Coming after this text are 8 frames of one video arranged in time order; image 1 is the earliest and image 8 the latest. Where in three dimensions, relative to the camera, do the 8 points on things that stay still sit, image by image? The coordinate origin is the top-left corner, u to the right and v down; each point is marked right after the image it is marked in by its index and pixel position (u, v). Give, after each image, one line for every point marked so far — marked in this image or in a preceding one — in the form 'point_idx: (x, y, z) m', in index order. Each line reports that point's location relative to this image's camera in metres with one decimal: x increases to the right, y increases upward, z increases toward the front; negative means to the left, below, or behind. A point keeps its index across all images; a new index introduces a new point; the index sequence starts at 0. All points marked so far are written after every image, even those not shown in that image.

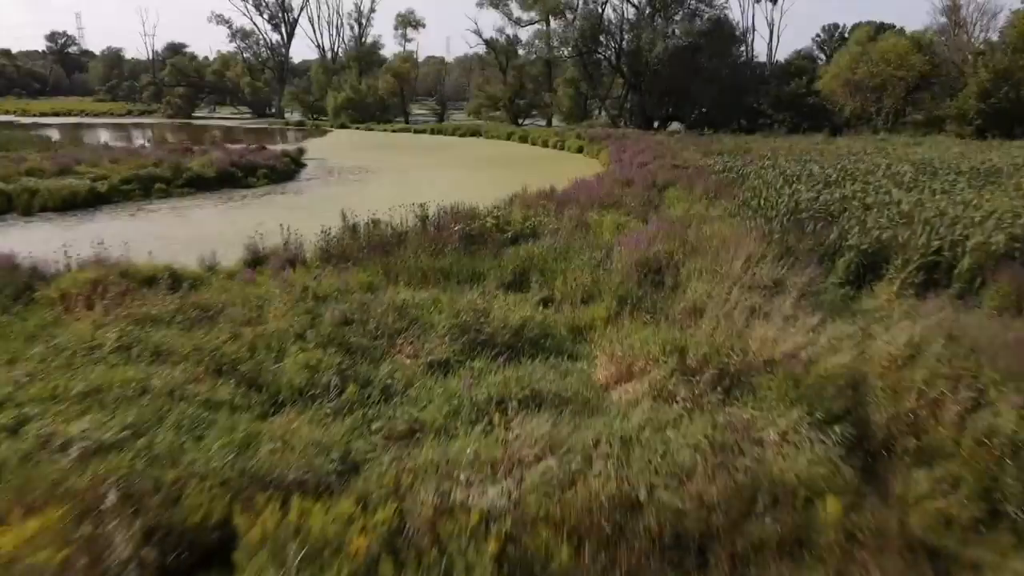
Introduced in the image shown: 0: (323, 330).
0: (-1.5, -0.3, +4.6) m
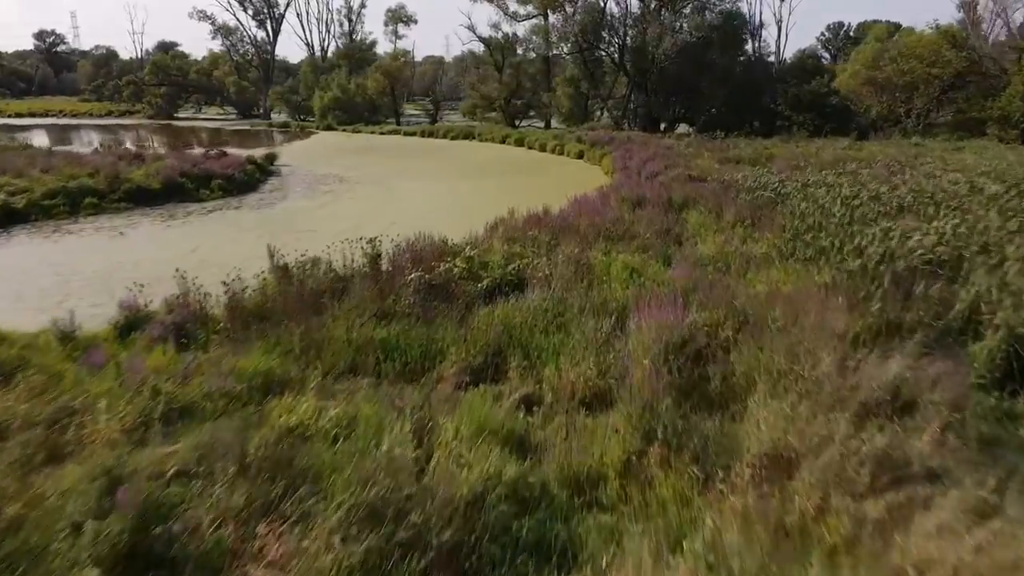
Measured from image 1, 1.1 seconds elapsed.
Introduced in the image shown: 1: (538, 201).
0: (-1.7, -1.0, +2.6) m
1: (+0.7, +2.0, +13.6) m
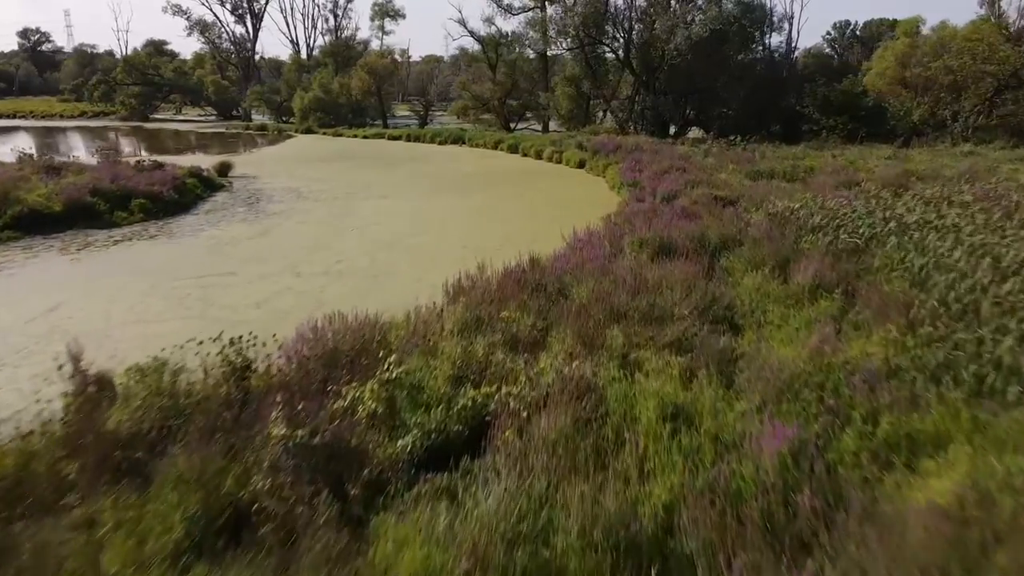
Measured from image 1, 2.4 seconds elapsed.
0: (-2.0, -1.9, 0.0) m
1: (+0.4, +1.2, +11.1) m
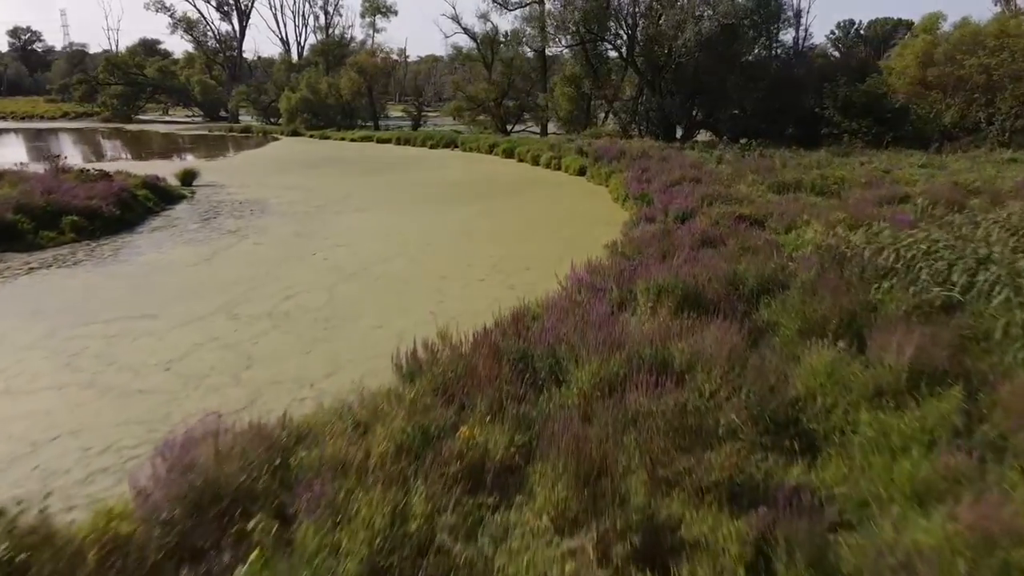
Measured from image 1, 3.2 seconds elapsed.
0: (-2.2, -2.4, -1.5) m
1: (+0.2, +0.6, +9.5) m
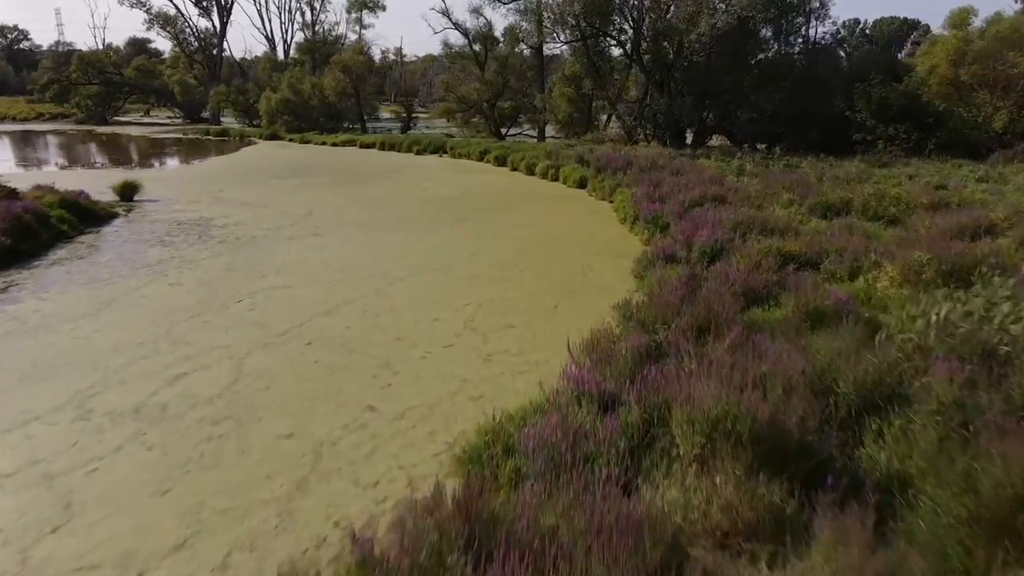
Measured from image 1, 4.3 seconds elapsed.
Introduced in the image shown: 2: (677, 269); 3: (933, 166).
0: (-2.5, -3.1, -3.5) m
1: (-0.1, -0.1, +7.5) m
2: (+1.9, +0.2, +6.7) m
3: (+9.9, +2.9, +13.4) m
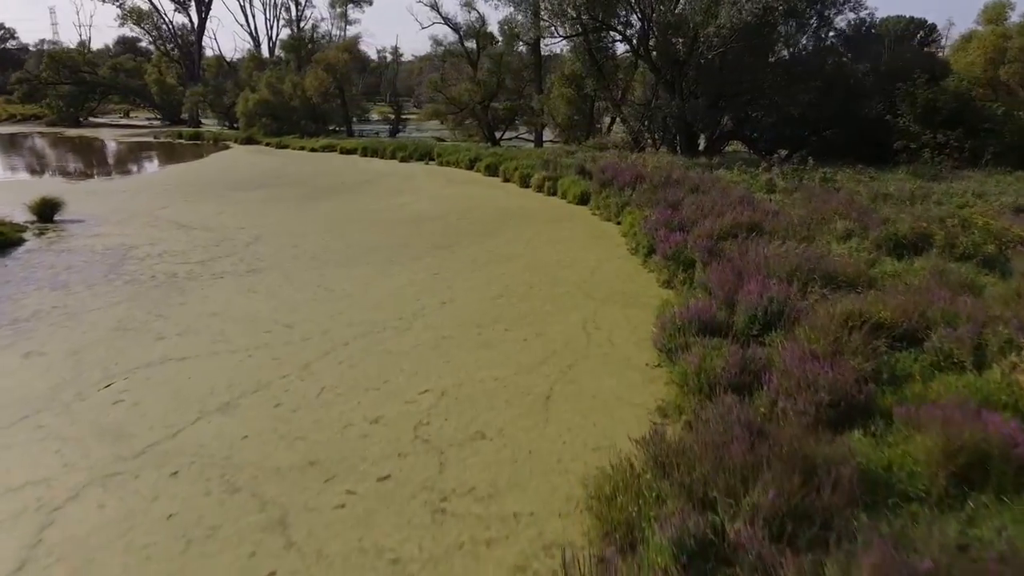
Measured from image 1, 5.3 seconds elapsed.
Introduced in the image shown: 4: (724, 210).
0: (-2.7, -3.8, -5.6) m
1: (-0.3, -0.8, +5.4) m
2: (+1.7, -0.5, +4.7) m
3: (+9.7, +2.1, +11.3) m
4: (+3.3, +1.2, +9.1) m
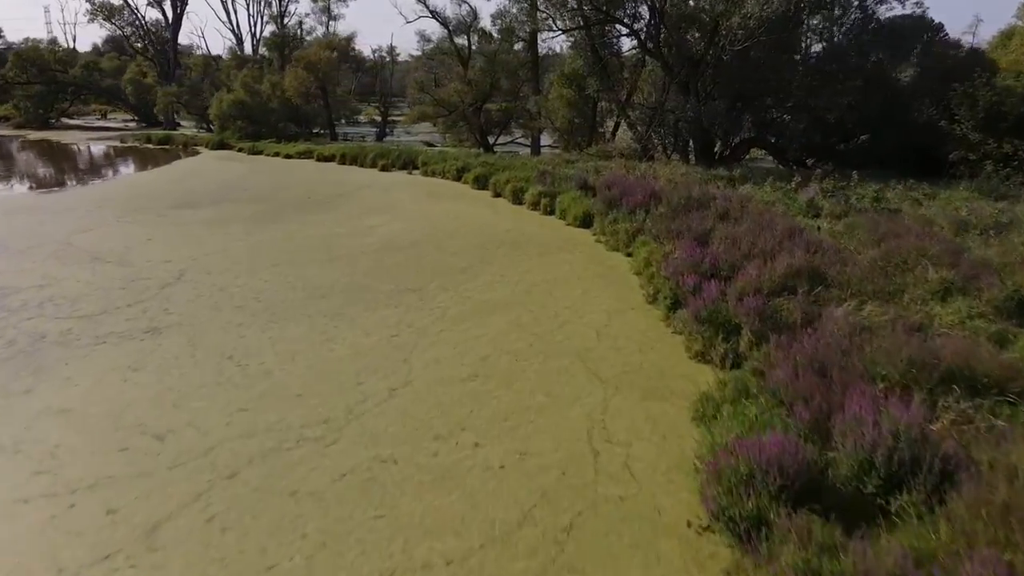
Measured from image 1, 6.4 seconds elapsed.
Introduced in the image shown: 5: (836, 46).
0: (-2.9, -4.6, -7.7) m
1: (-0.5, -1.6, +3.4) m
2: (+1.4, -1.2, +2.6) m
3: (+9.5, +1.4, +9.3) m
4: (+3.1, +0.5, +7.0) m
5: (+8.4, +6.2, +14.9) m
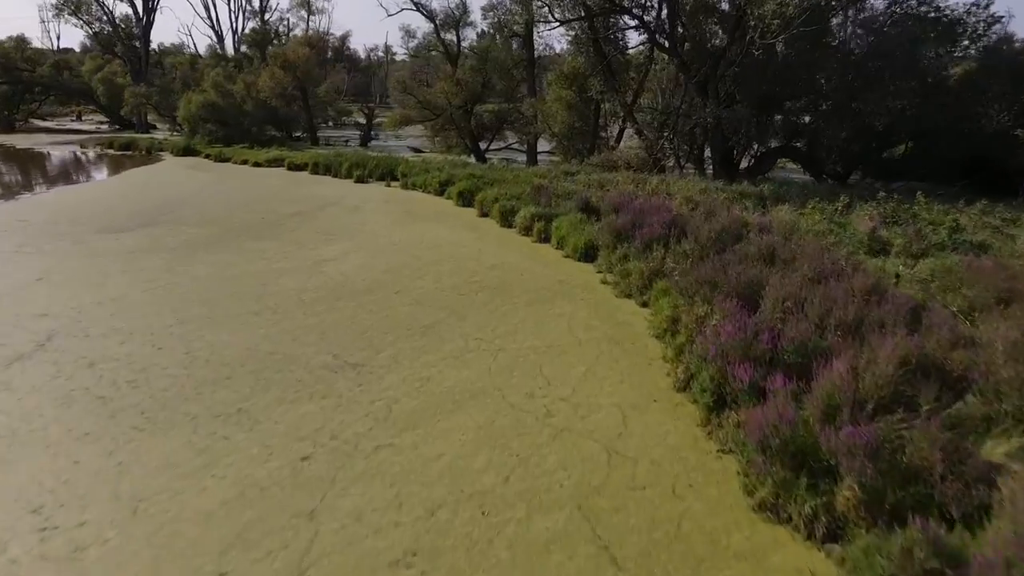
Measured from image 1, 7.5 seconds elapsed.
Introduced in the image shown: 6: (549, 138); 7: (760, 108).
0: (-3.2, -5.3, -9.8) m
1: (-0.7, -2.3, +1.3) m
2: (+1.2, -2.0, +0.5) m
3: (+9.2, +0.6, +7.2) m
4: (+2.9, -0.3, +4.9) m
5: (+8.2, +5.4, +12.8) m
6: (+1.3, +5.1, +19.4) m
7: (+5.4, +4.1, +13.0) m
